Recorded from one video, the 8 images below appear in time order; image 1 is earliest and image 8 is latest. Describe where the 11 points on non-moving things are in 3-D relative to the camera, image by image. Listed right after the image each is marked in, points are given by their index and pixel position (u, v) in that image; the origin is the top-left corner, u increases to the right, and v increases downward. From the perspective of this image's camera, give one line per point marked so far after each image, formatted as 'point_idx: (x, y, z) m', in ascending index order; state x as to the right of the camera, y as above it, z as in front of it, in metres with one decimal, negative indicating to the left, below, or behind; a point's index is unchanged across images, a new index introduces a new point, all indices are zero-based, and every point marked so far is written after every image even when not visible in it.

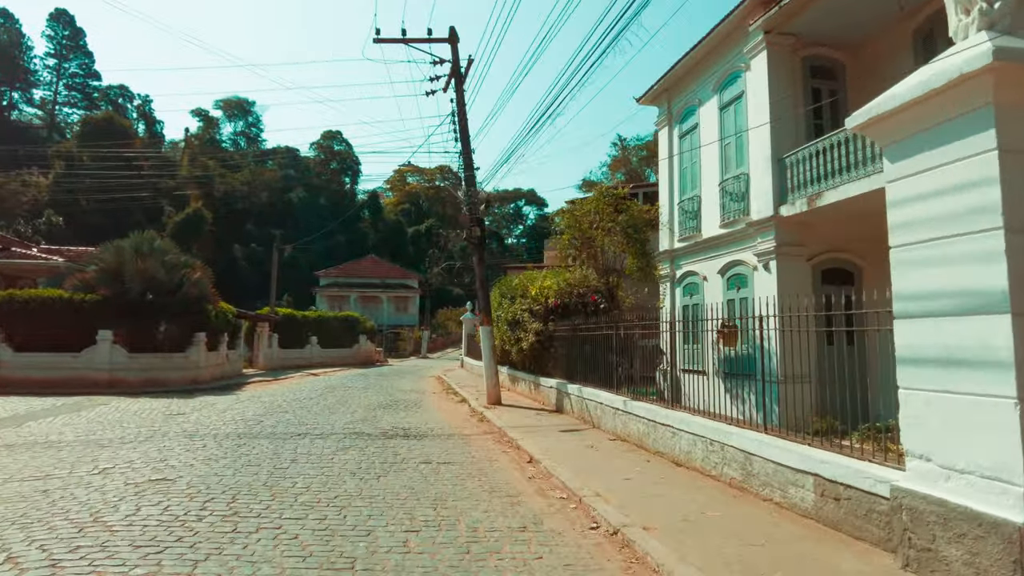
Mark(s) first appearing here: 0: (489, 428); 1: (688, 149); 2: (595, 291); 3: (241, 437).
0: (-0.4, -2.4, +11.3) m
1: (+4.2, +3.3, +15.4) m
2: (+1.8, -0.1, +14.1) m
3: (-3.9, -2.2, +9.4) m
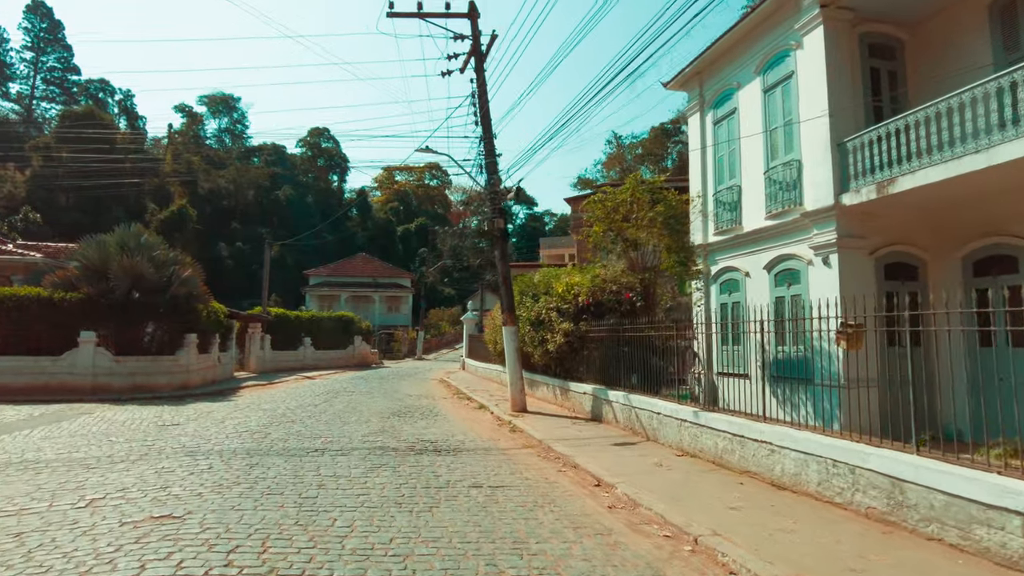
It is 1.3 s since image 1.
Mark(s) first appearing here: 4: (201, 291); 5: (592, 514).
0: (+0.2, -2.3, +10.1) m
1: (+4.7, +3.3, +14.4) m
2: (+2.4, 0.0, +12.9) m
3: (-3.2, -2.1, +8.1) m
4: (-9.2, -0.1, +19.2) m
5: (+0.7, -2.0, +5.8) m
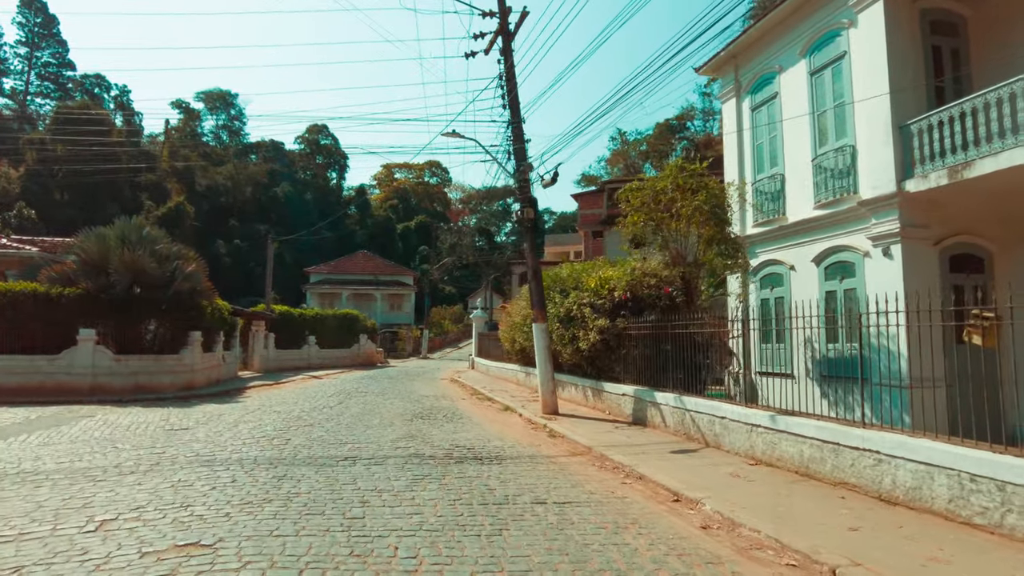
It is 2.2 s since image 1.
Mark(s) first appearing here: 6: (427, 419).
0: (+0.8, -2.2, +9.3) m
1: (+5.3, +3.4, +13.6) m
2: (+2.9, +0.1, +12.1) m
3: (-2.6, -2.0, +7.3) m
4: (-8.7, 0.0, +18.3) m
5: (+1.4, -1.9, +5.0) m
6: (-1.6, -2.4, +12.1) m
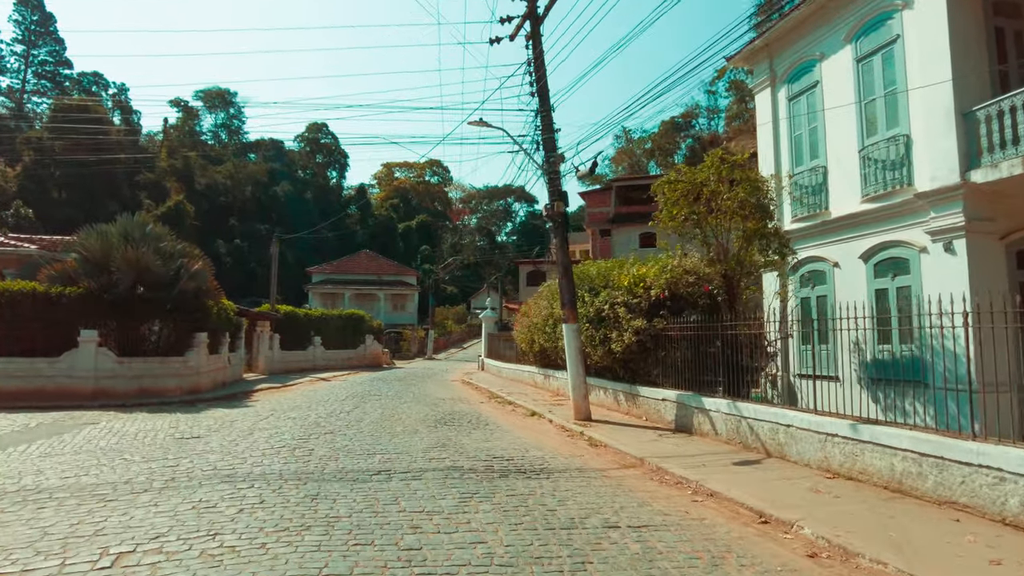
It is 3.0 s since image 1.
0: (+1.4, -2.2, +8.6) m
1: (+5.8, +3.5, +12.9) m
2: (+3.5, +0.1, +11.4) m
3: (-2.1, -2.0, +6.6) m
4: (-8.2, 0.0, +17.6) m
5: (+1.9, -1.9, +4.3) m
6: (-1.1, -2.4, +11.4) m
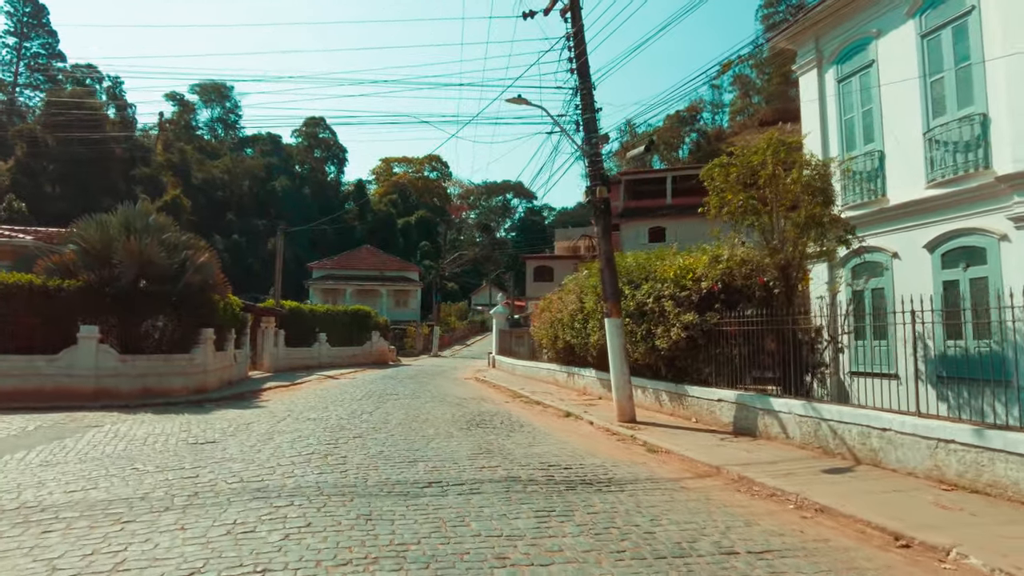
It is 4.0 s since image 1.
0: (+2.0, -2.1, +7.8) m
1: (+6.4, +3.6, +12.1) m
2: (+4.1, +0.3, +10.6) m
3: (-1.4, -1.8, +5.7) m
4: (-7.6, +0.2, +16.7) m
5: (+2.6, -1.8, +3.5) m
6: (-0.4, -2.3, +10.5) m
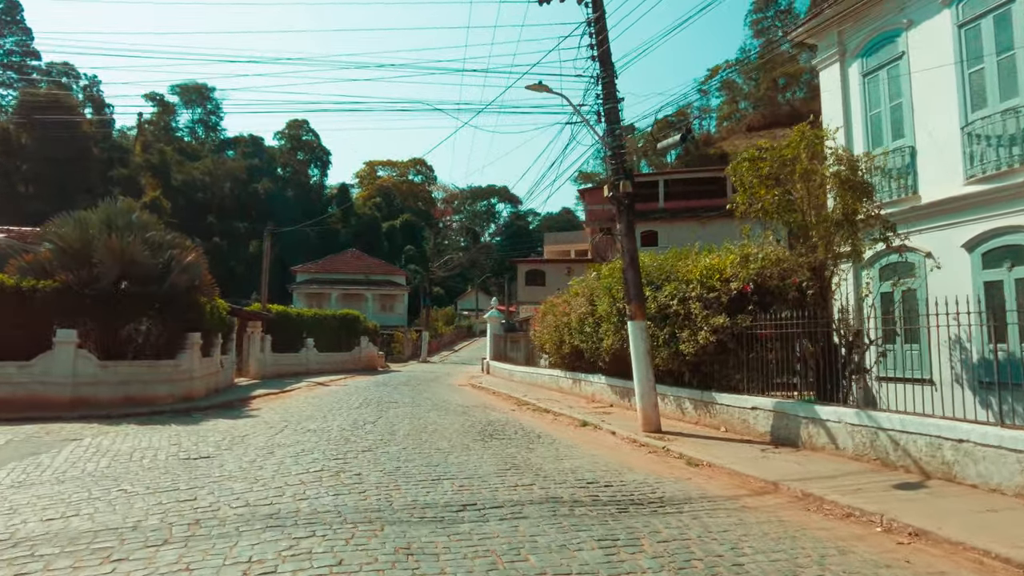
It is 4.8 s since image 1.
0: (+2.4, -2.1, +7.1) m
1: (+6.7, +3.6, +11.6) m
2: (+4.4, +0.3, +10.0) m
3: (-1.0, -1.8, +4.9) m
4: (-7.5, +0.2, +15.8) m
5: (+3.1, -1.7, +2.8) m
6: (-0.2, -2.3, +9.8) m
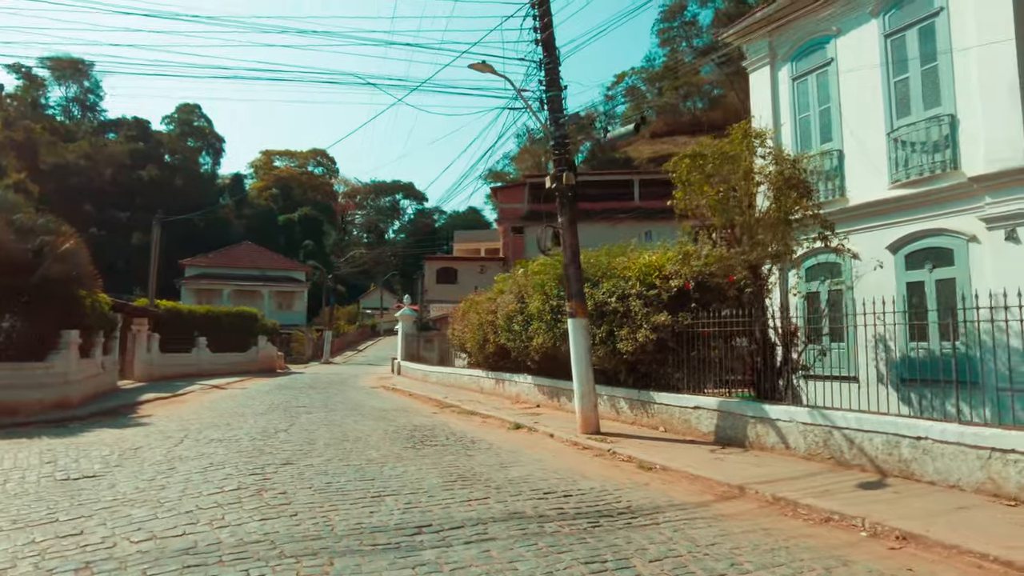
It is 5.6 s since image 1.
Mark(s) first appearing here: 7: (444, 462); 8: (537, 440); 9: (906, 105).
0: (+1.9, -2.0, +6.8) m
1: (+5.5, +3.6, +11.8) m
2: (+3.4, +0.3, +10.0) m
3: (-1.2, -1.7, +4.1) m
4: (-9.2, +0.3, +13.9) m
5: (+3.2, -1.7, +2.7) m
6: (-1.1, -2.2, +9.0) m
7: (-0.8, -2.1, +7.7) m
8: (+0.4, -2.2, +9.5) m
9: (+6.2, +2.9, +10.2) m
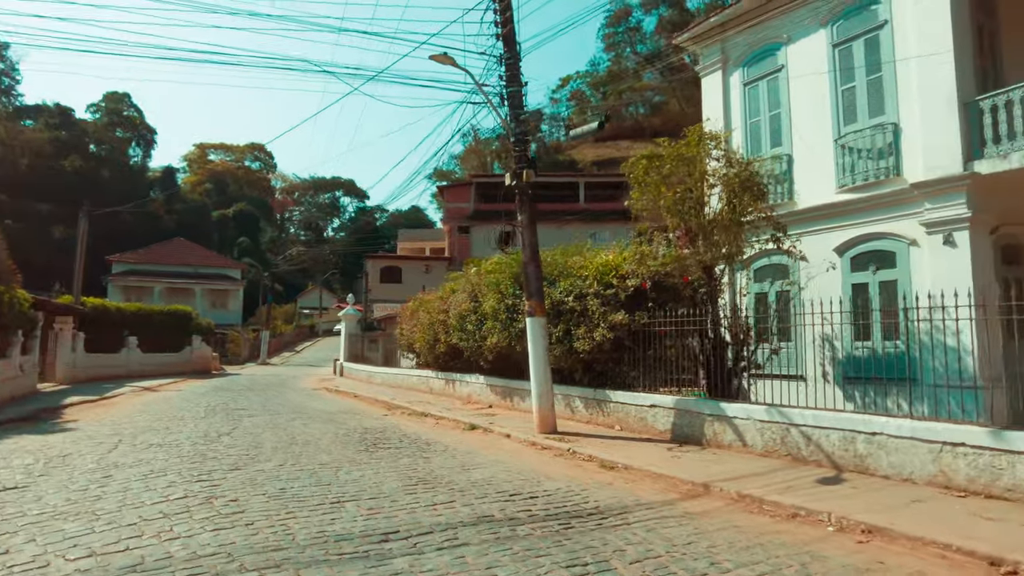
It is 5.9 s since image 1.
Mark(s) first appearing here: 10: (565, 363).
0: (+1.5, -2.0, +6.8) m
1: (+4.7, +3.6, +12.1) m
2: (+2.8, +0.3, +10.1) m
3: (-1.3, -1.7, +3.9) m
4: (-10.1, +0.4, +12.8) m
5: (+3.2, -1.7, +2.8) m
6: (-1.7, -2.2, +8.8) m
7: (-1.3, -2.0, +7.5) m
8: (-0.3, -2.2, +9.4) m
9: (+5.5, +2.9, +10.6) m
10: (+0.8, -1.3, +10.9) m
